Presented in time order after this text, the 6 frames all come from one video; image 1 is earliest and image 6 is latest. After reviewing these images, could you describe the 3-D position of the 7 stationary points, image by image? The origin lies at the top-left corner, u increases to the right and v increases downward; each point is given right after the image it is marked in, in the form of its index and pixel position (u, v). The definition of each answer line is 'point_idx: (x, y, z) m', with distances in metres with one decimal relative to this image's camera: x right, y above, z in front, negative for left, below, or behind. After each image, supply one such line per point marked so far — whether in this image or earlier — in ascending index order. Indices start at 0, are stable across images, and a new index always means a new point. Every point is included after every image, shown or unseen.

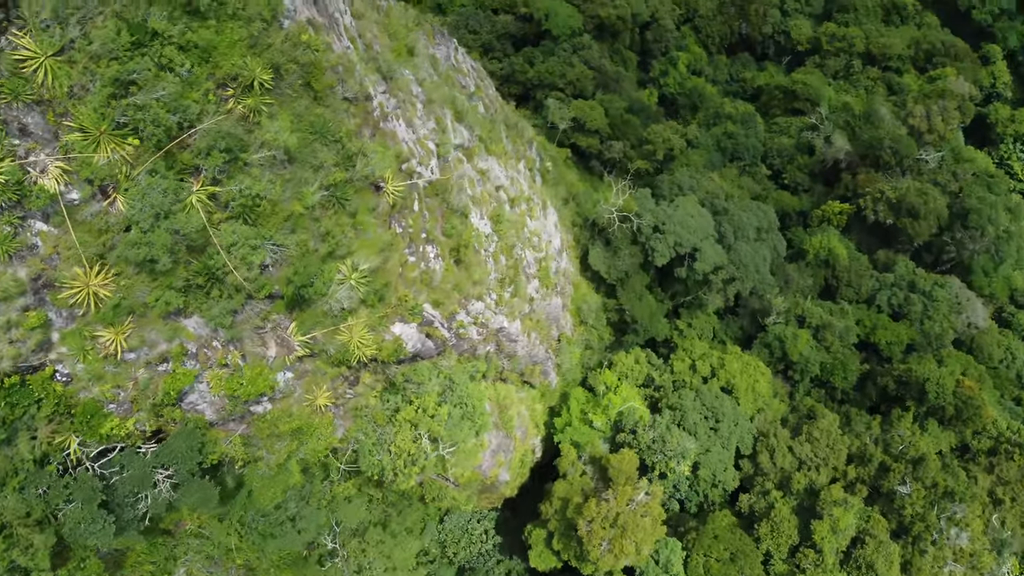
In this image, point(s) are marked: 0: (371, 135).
0: (-1.9, +2.1, +10.9) m
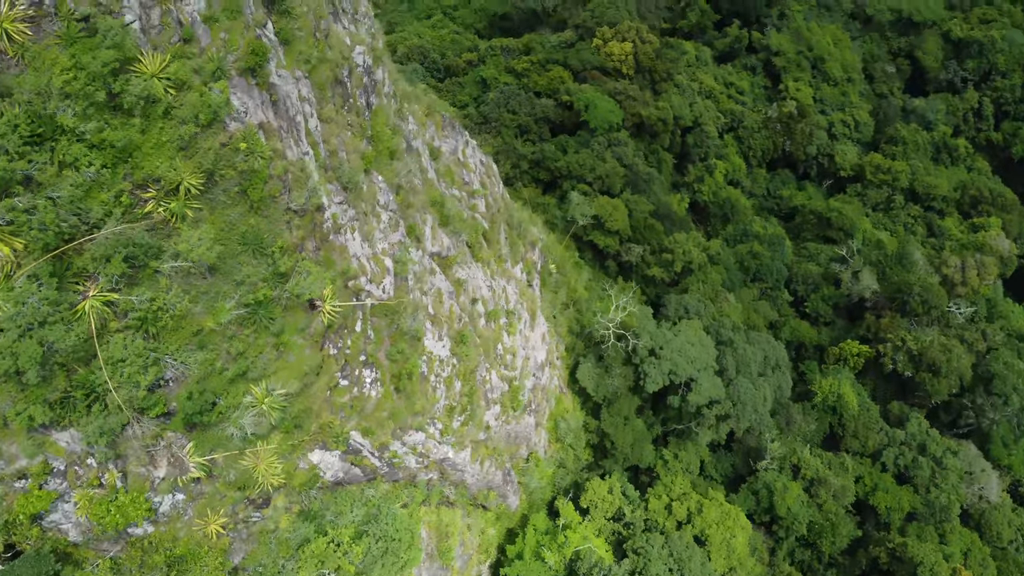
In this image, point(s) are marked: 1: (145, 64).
0: (-2.4, +0.5, +10.1) m
1: (-3.7, +2.3, +8.2) m
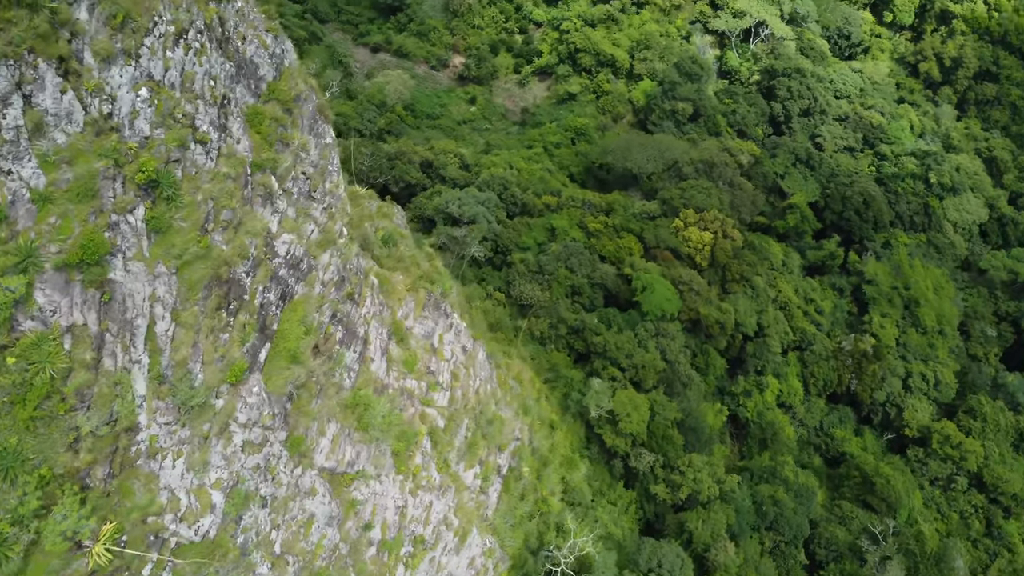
0: (-4.1, -1.9, +8.3) m
1: (-5.0, +0.4, +6.8) m
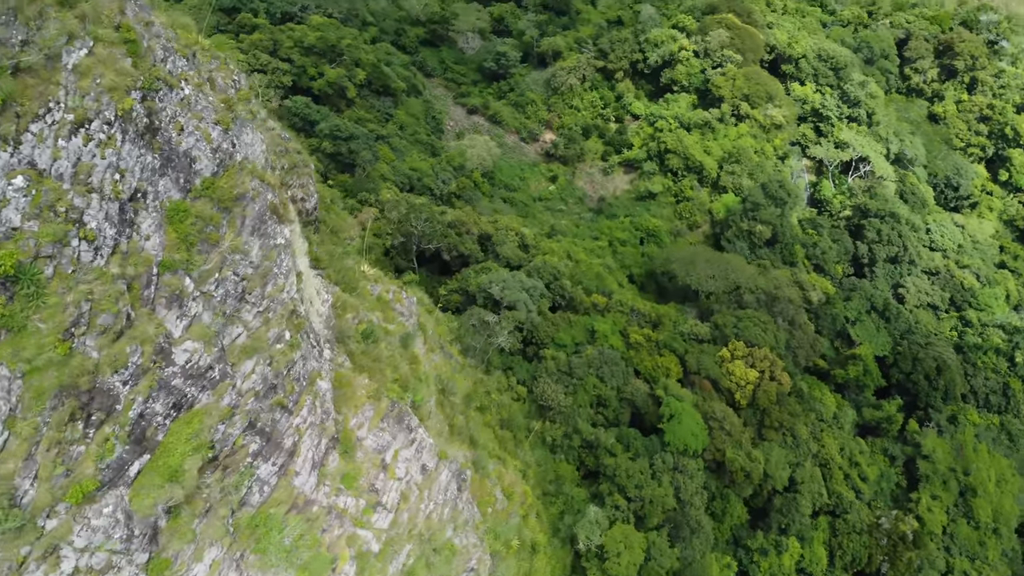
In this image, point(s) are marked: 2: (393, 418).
0: (-5.7, -2.7, +7.3) m
1: (-6.1, -0.2, +6.0) m
2: (-2.2, -2.4, +15.2) m
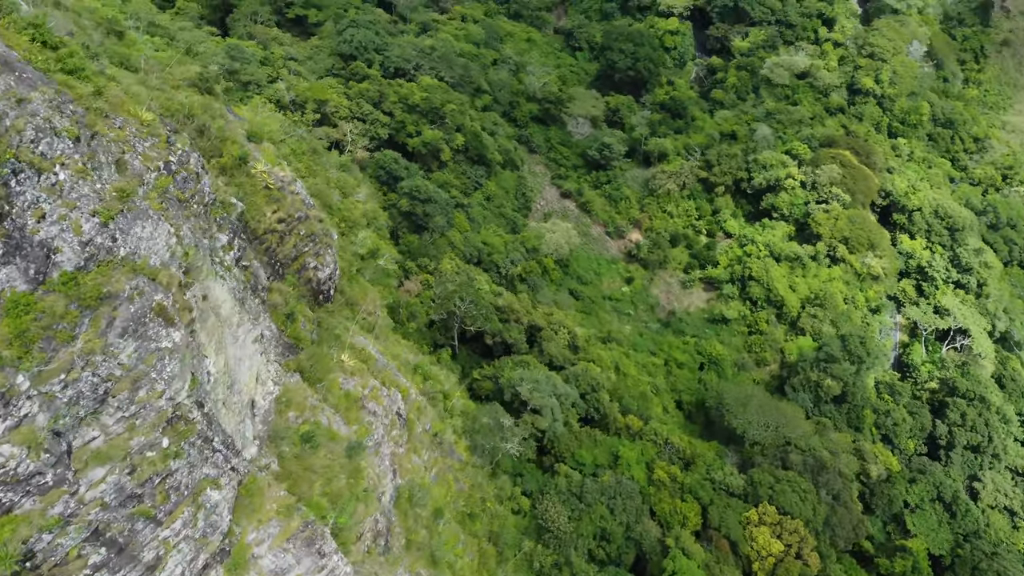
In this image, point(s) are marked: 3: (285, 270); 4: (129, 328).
0: (-7.8, -3.1, +6.3) m
1: (-7.8, -0.4, +5.3) m
2: (-3.5, -4.3, +13.7) m
3: (-5.3, +0.5, +19.2) m
4: (-4.4, -0.4, +9.6) m
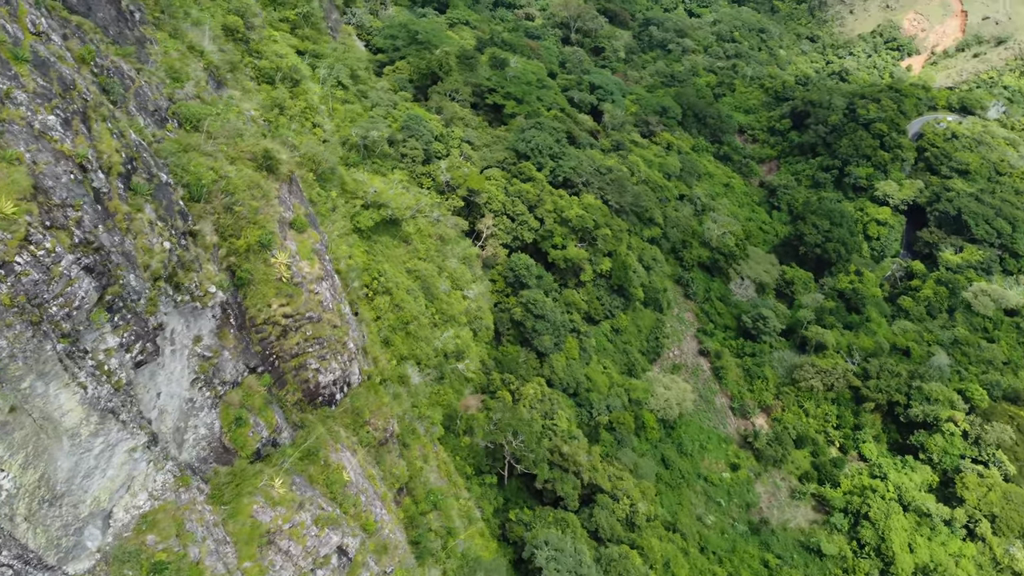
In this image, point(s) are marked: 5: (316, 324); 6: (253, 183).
0: (-11.2, -2.4, +6.0) m
1: (-10.6, +0.2, +5.2) m
2: (-6.3, -5.9, +12.1) m
3: (-5.3, -1.7, +18.2) m
4: (-6.6, -1.5, +8.6) m
5: (-4.6, -0.9, +19.0) m
6: (-5.7, +2.4, +18.0) m
